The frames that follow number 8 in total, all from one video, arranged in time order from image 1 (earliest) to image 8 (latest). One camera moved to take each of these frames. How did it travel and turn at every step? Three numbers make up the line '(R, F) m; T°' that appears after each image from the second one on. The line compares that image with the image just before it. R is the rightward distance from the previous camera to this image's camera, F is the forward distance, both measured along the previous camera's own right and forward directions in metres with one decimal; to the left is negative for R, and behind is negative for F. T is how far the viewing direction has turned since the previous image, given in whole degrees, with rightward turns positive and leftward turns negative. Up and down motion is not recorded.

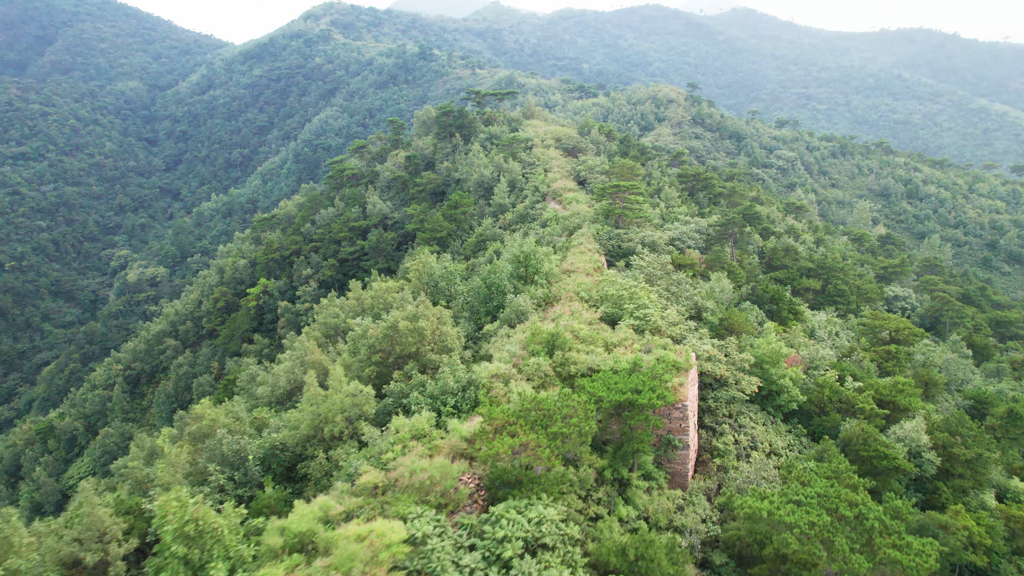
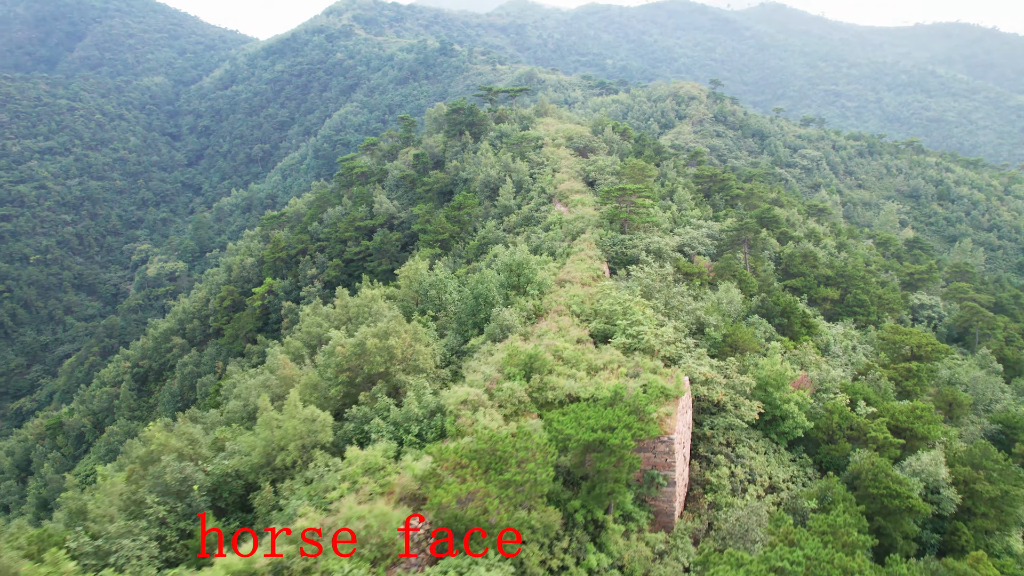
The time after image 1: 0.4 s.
(+0.7, +0.9) m; -2°
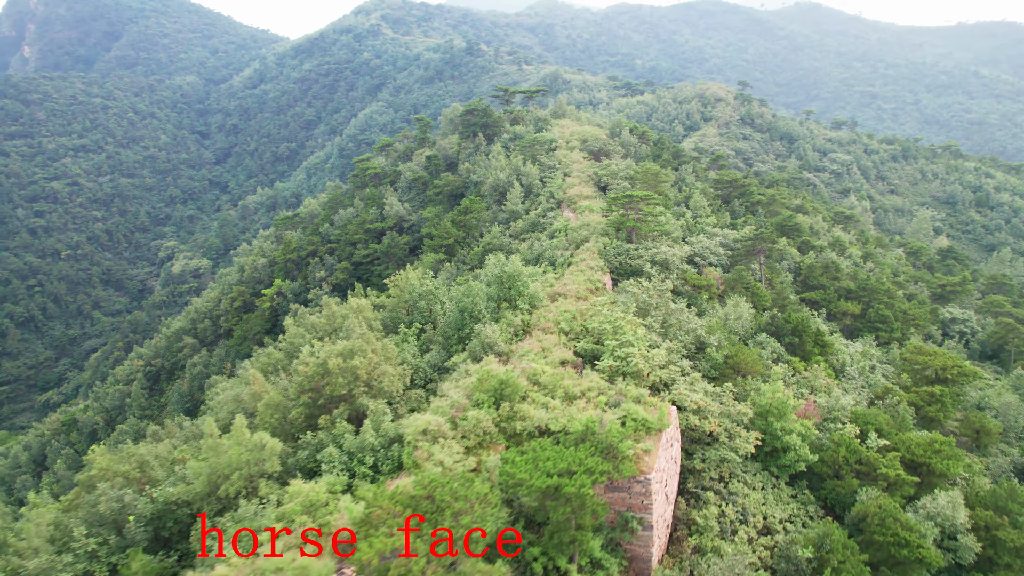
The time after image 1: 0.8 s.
(+0.8, +0.8) m; -2°
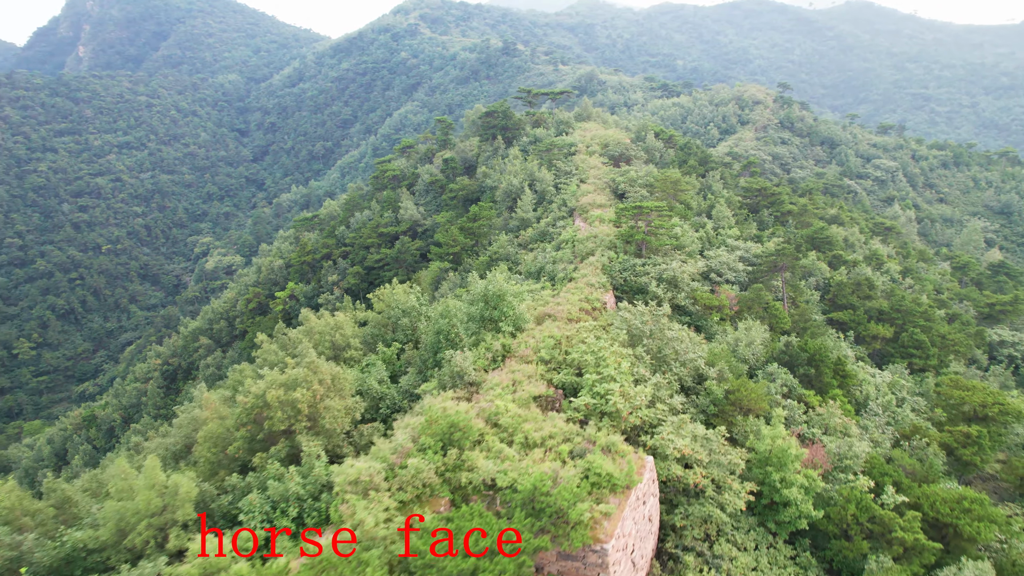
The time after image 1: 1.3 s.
(+1.1, +1.1) m; -3°
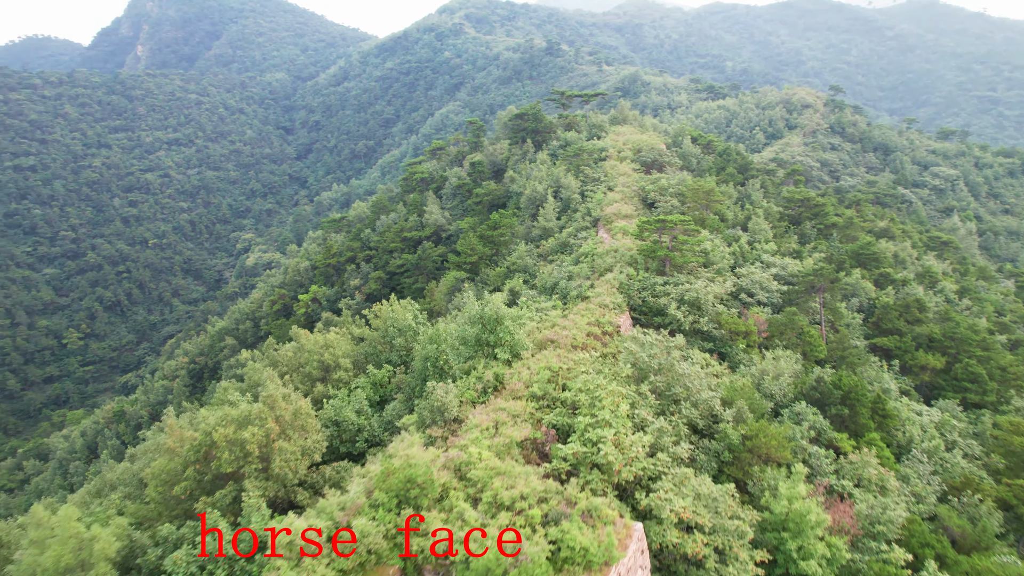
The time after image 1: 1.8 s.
(+0.8, +1.1) m; -4°
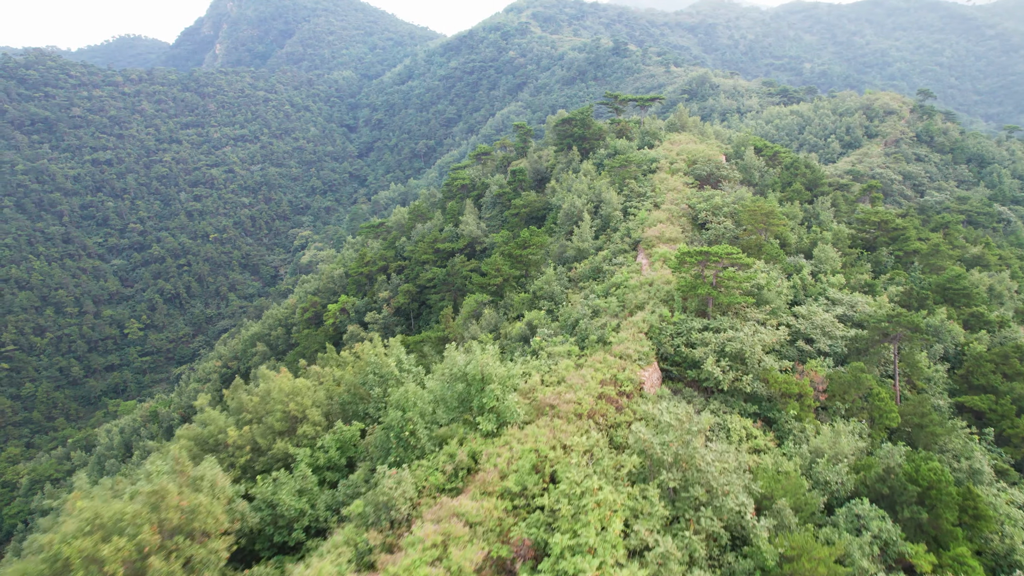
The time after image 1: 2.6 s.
(+1.1, +2.2) m; -5°
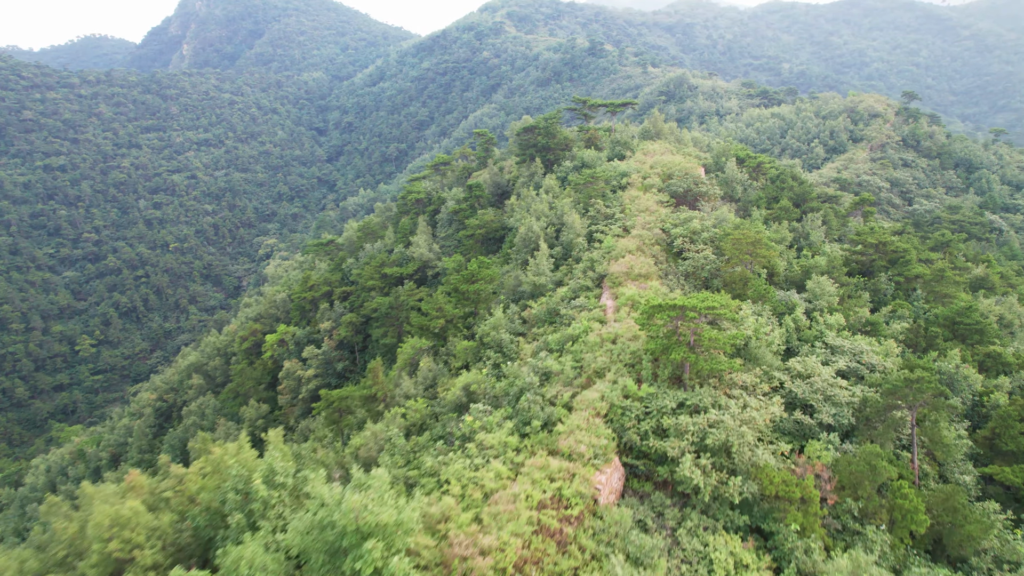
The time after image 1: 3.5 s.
(+1.0, +3.0) m; +2°
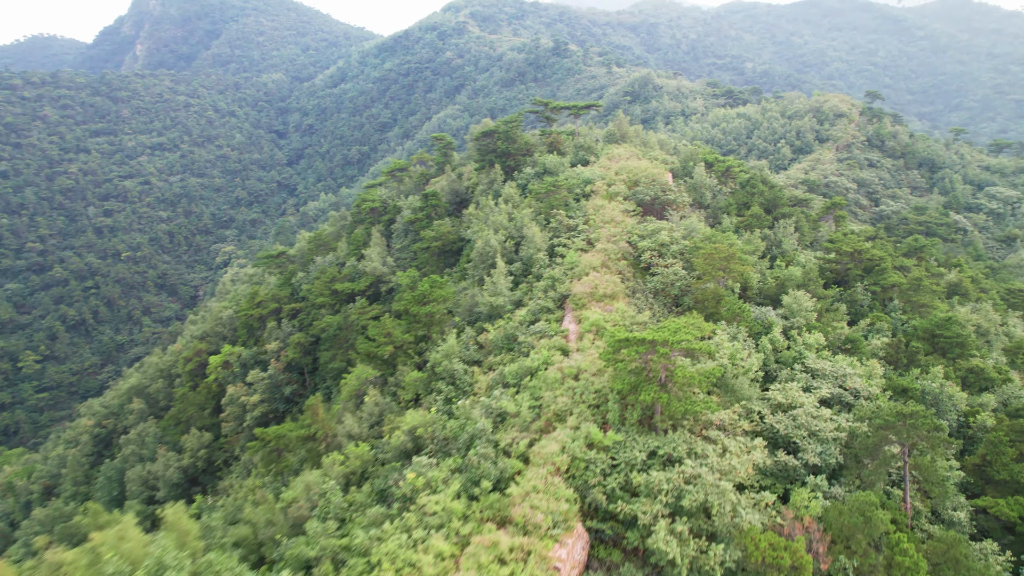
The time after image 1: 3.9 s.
(+0.4, +1.5) m; +3°
